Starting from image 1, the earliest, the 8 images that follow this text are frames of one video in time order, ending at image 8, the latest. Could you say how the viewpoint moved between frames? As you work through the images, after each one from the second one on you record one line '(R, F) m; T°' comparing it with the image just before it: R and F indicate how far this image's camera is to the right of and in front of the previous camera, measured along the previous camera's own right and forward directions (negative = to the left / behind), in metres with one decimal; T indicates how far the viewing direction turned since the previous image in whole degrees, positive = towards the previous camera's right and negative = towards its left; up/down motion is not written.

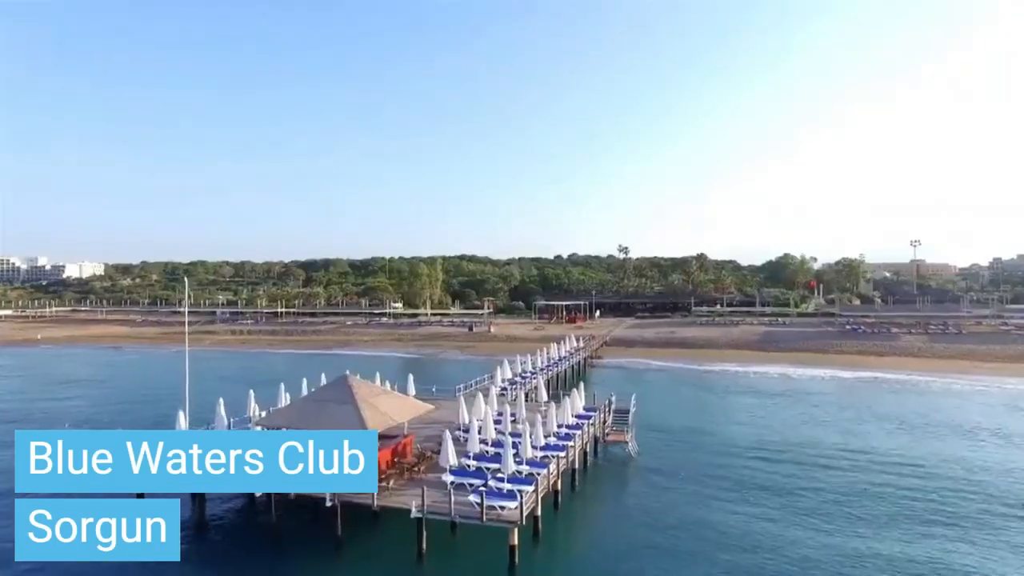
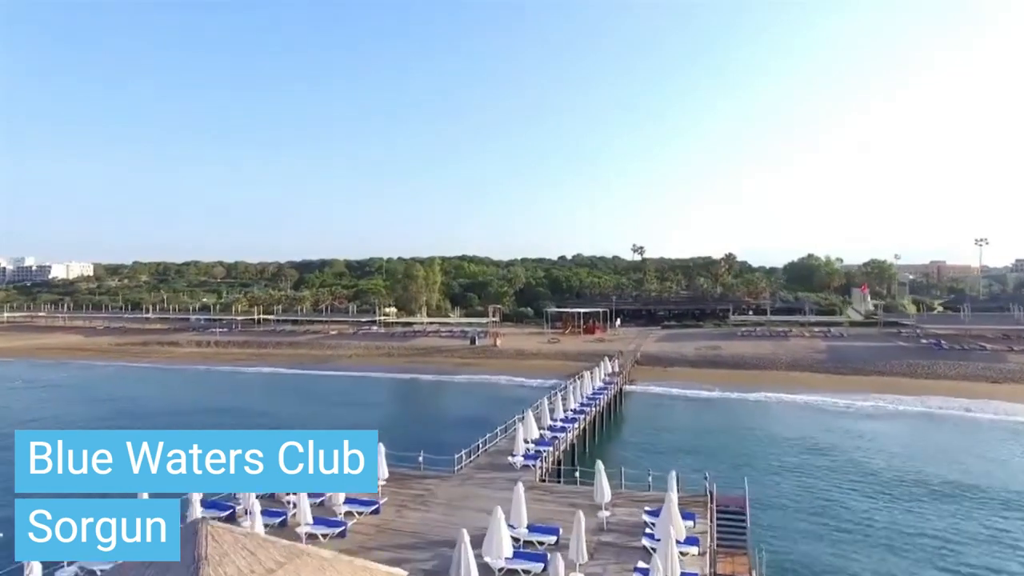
(-0.9, +11.2) m; 0°
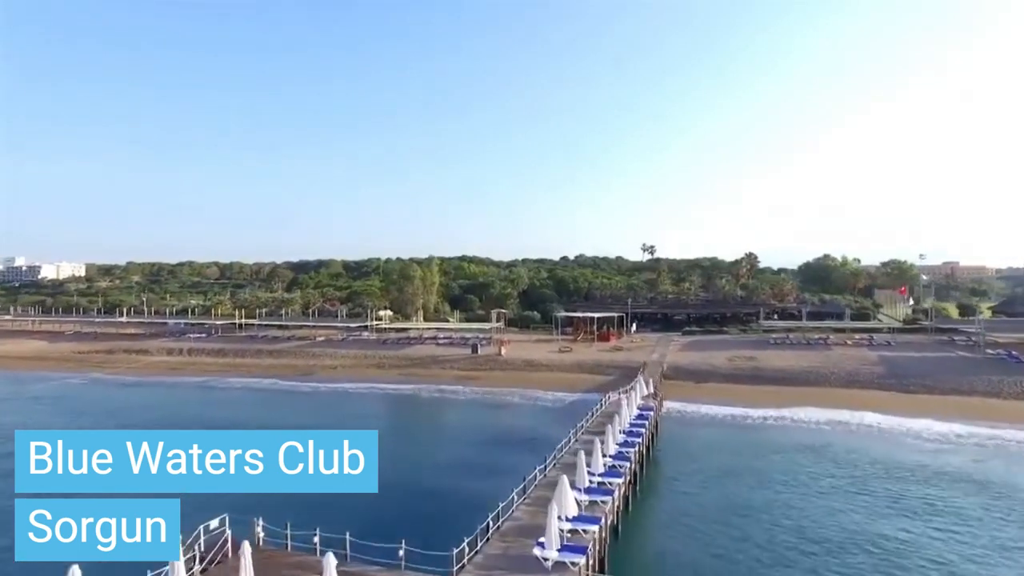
(-0.6, +7.1) m; 0°
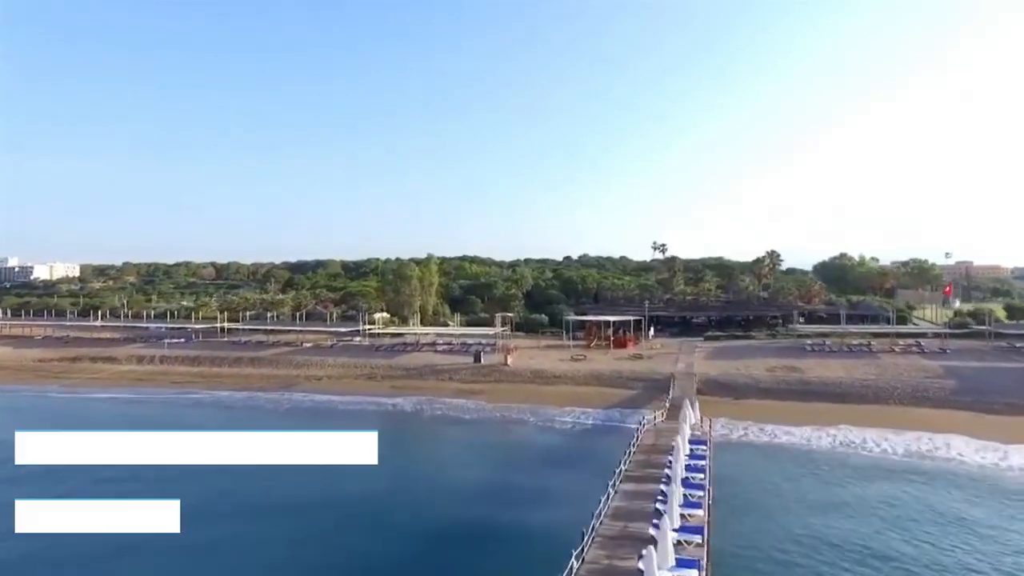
(-0.5, +6.2) m; 0°
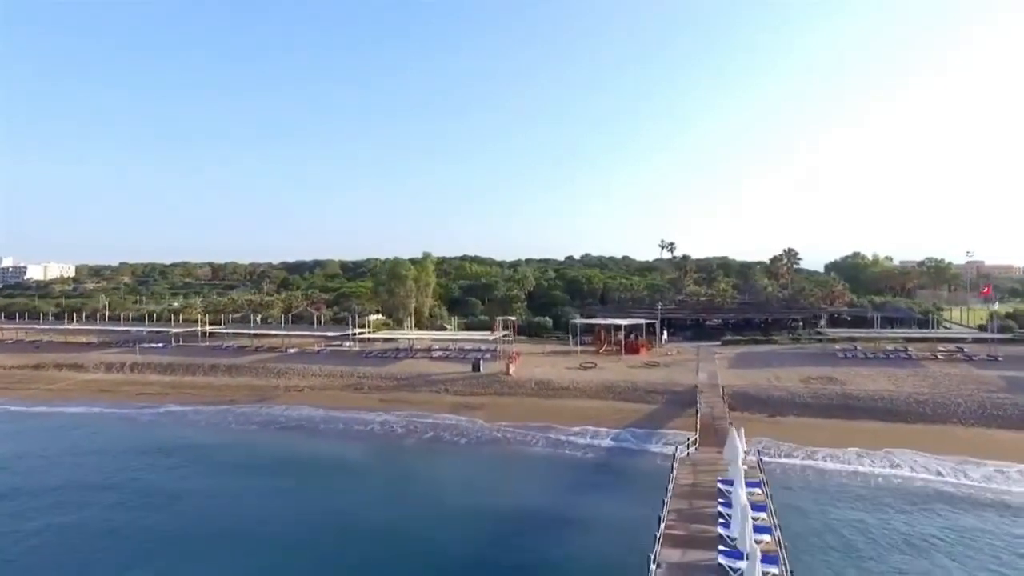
(-0.1, +4.9) m; 0°
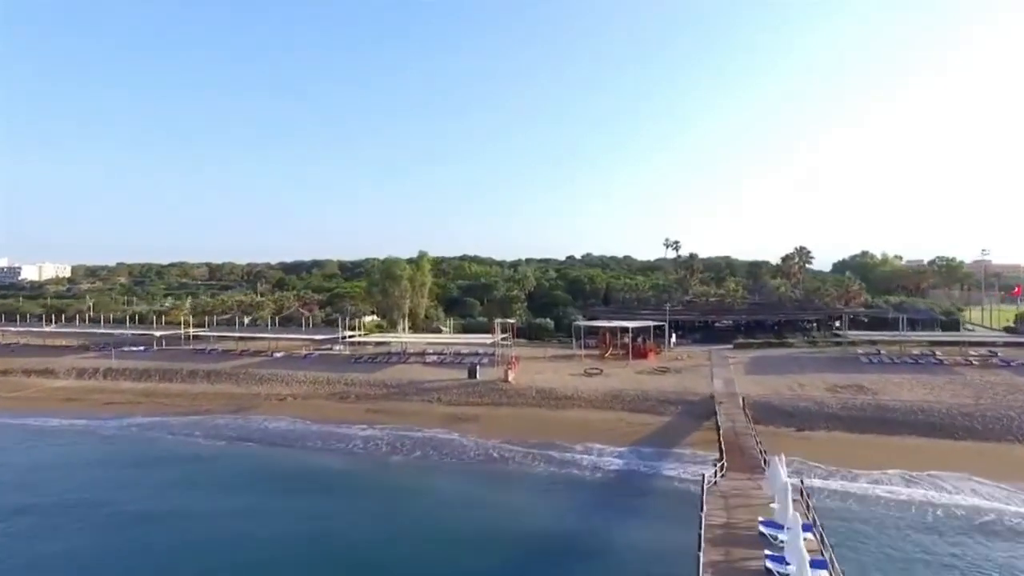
(+0.1, +3.4) m; 0°
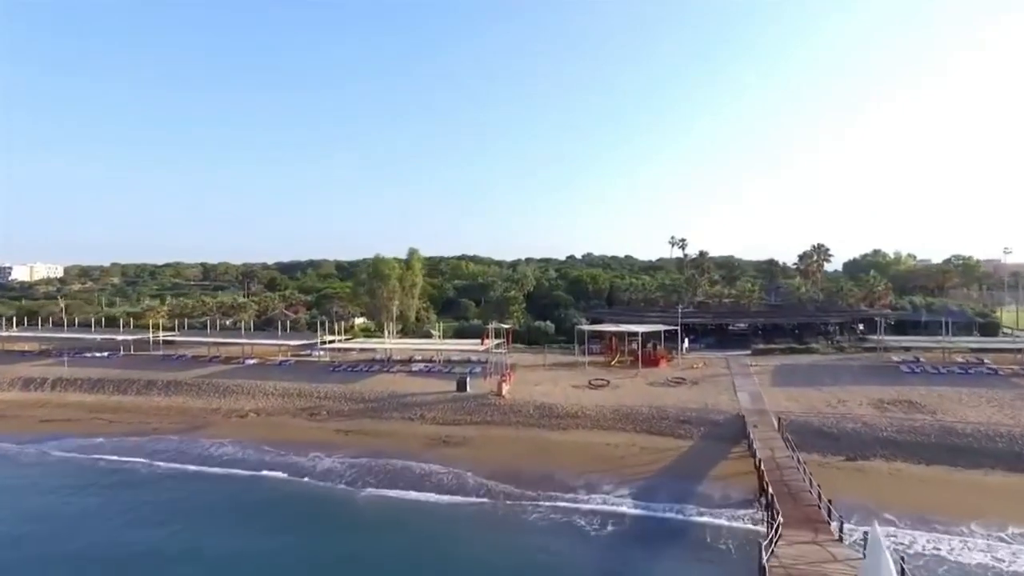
(+0.3, +5.2) m; 0°
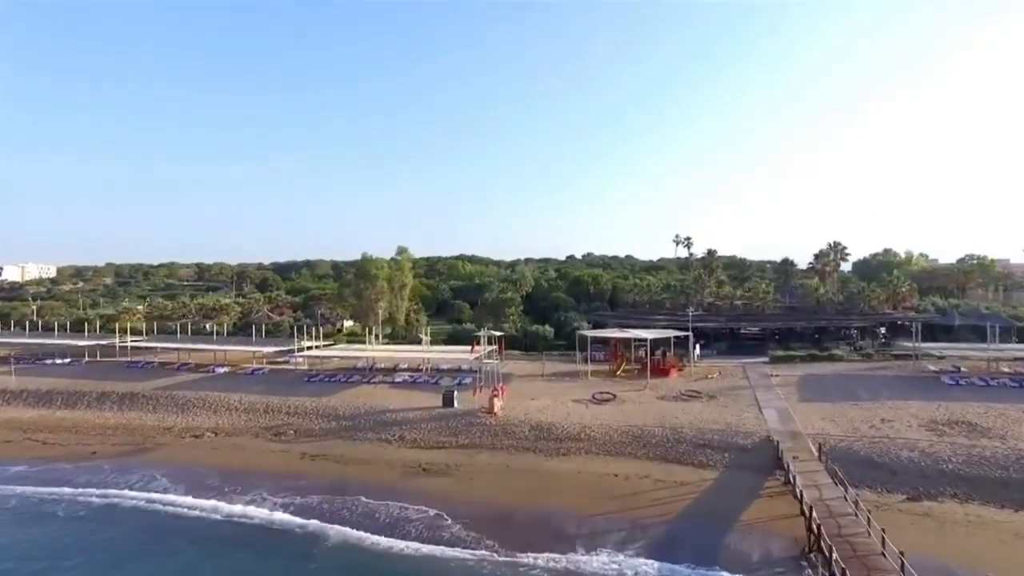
(+0.3, +4.5) m; 0°
